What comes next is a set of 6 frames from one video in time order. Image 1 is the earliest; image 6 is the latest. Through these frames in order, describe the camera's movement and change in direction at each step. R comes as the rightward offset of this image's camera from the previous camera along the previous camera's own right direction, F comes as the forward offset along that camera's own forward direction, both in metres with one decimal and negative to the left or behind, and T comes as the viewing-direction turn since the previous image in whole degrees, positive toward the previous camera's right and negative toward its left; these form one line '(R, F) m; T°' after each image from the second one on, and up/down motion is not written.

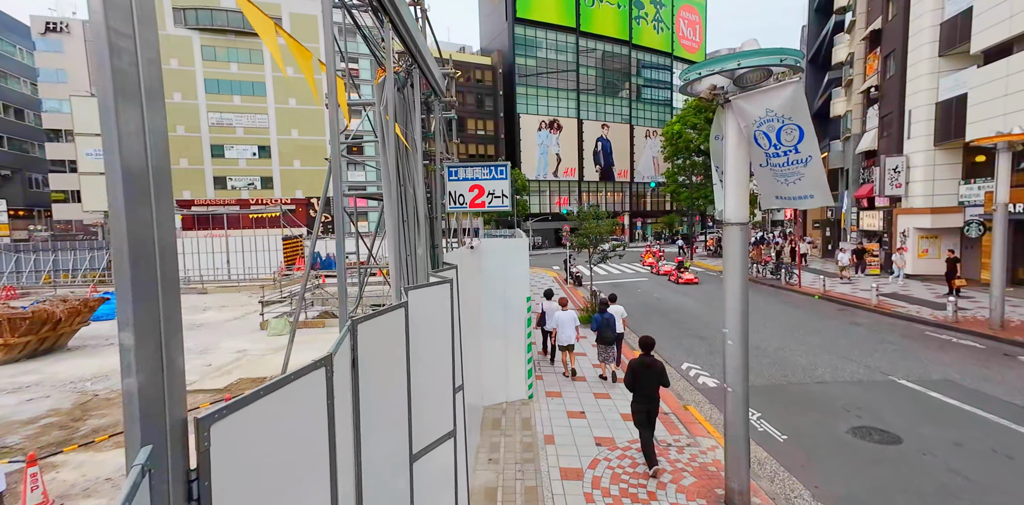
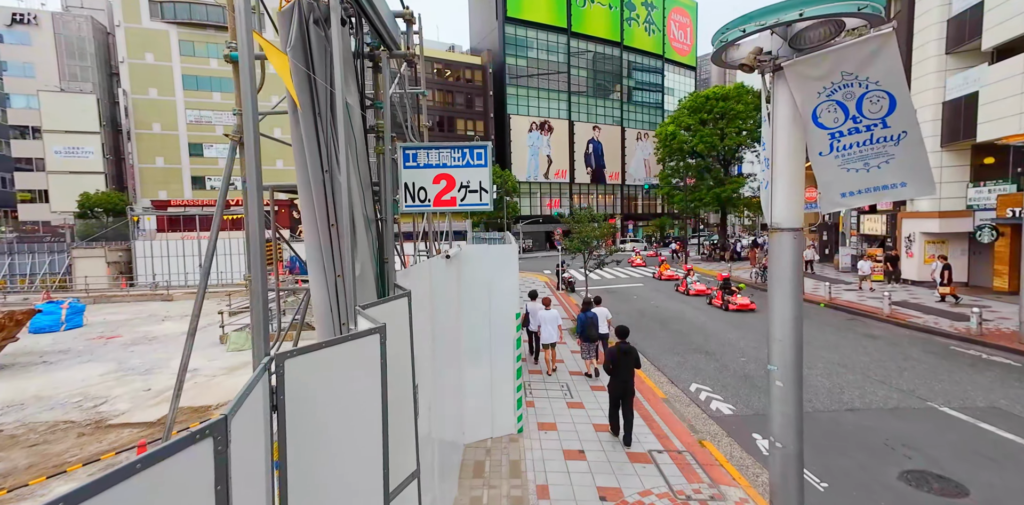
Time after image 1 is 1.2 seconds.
(+0.1, +1.1) m; +1°
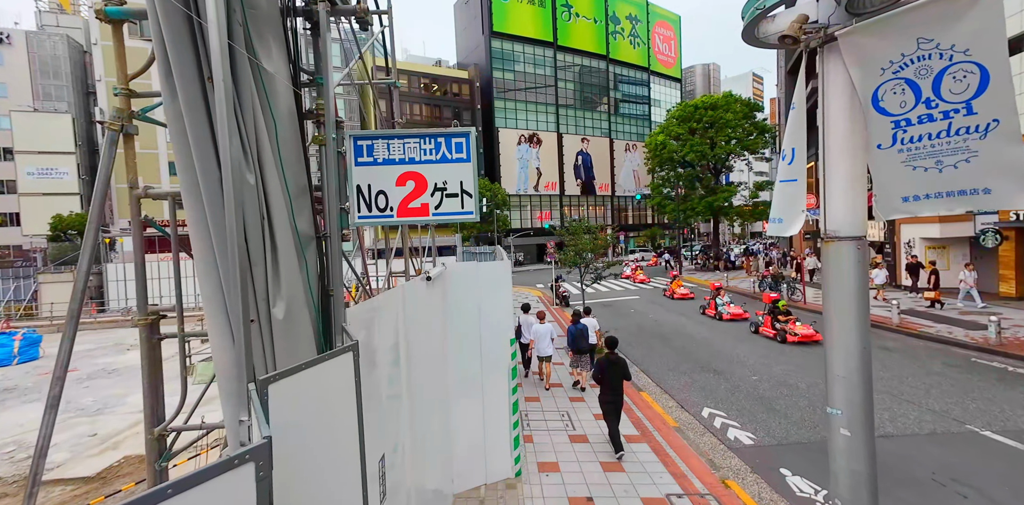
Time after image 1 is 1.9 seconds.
(0.0, +0.7) m; +1°
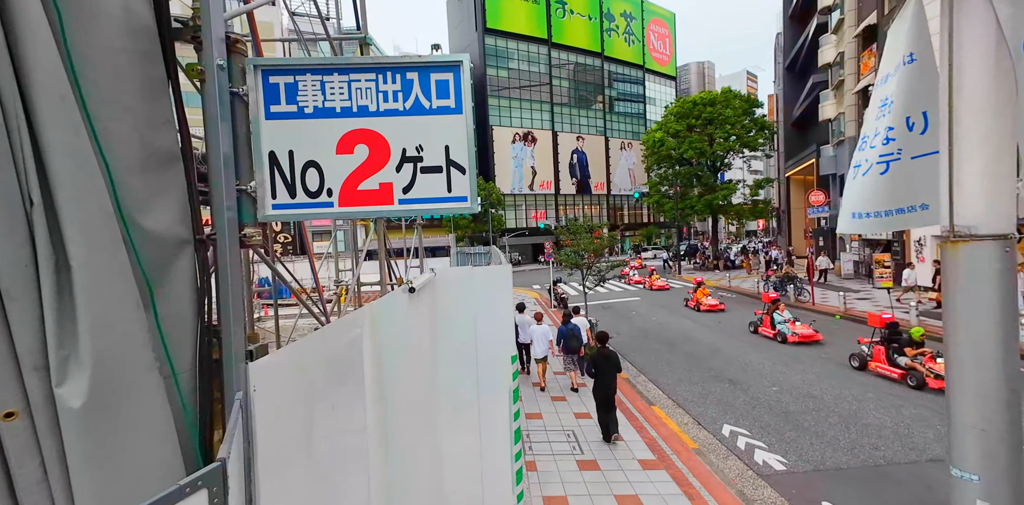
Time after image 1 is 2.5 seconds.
(-0.1, +0.8) m; +1°
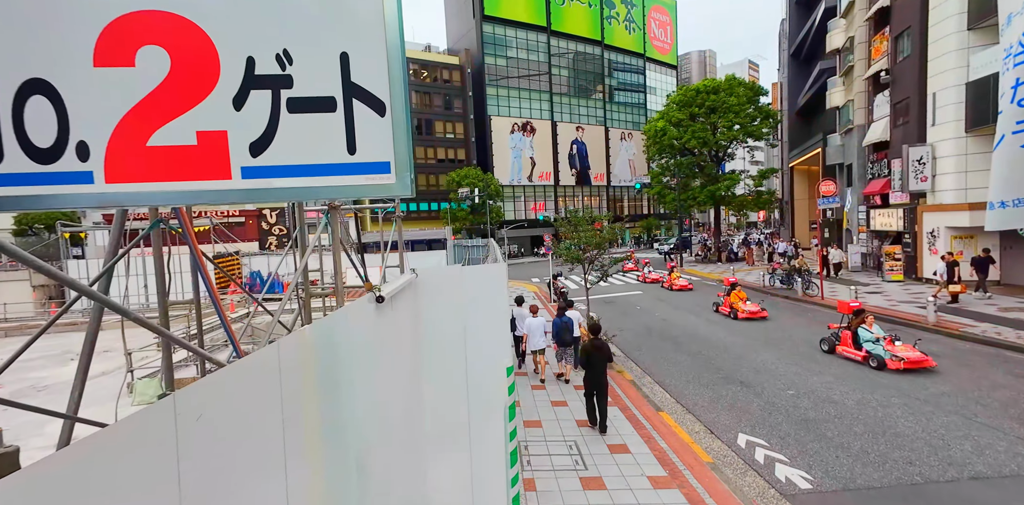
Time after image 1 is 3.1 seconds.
(0.0, +0.6) m; 0°
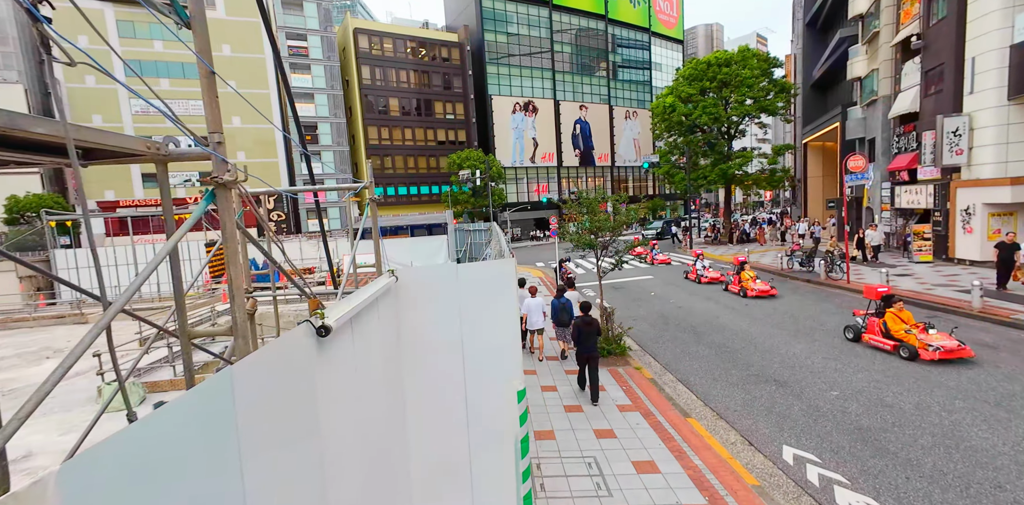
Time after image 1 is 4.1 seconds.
(0.0, +1.0) m; 0°
